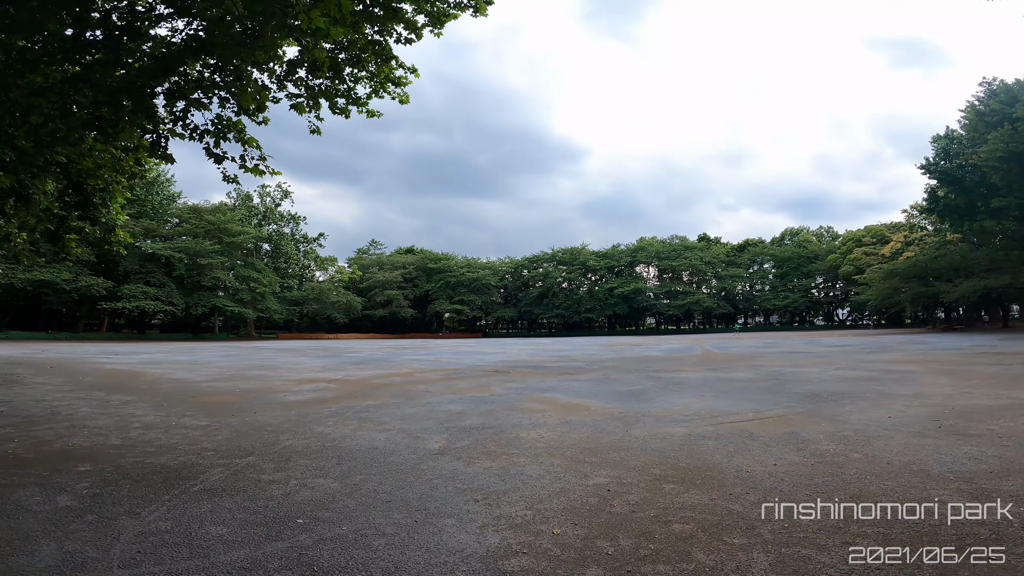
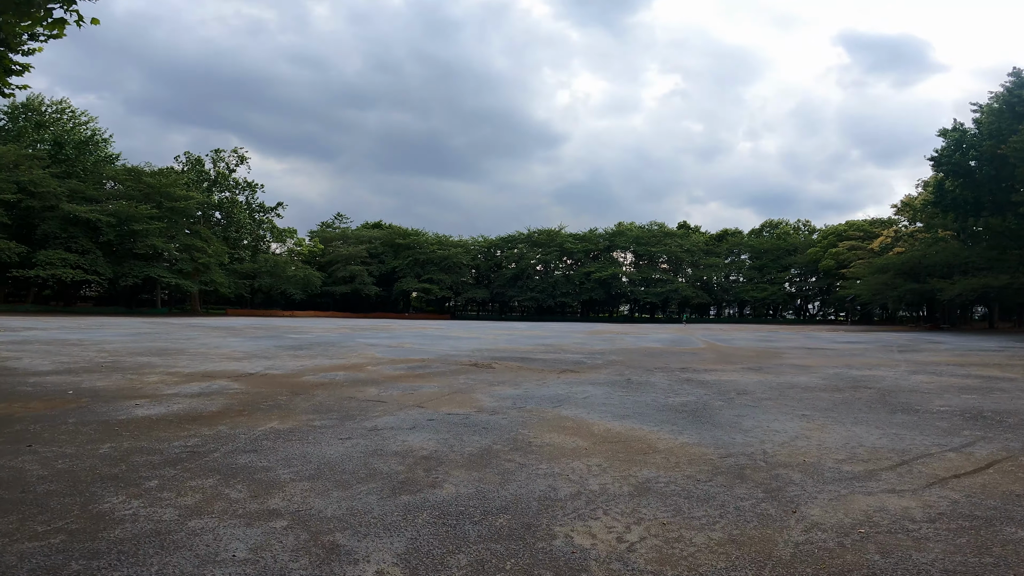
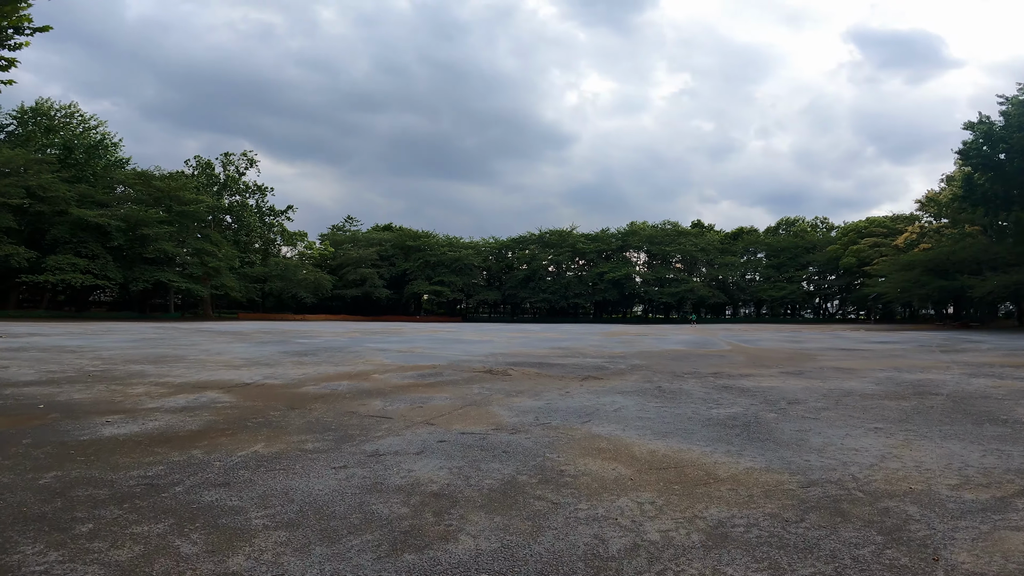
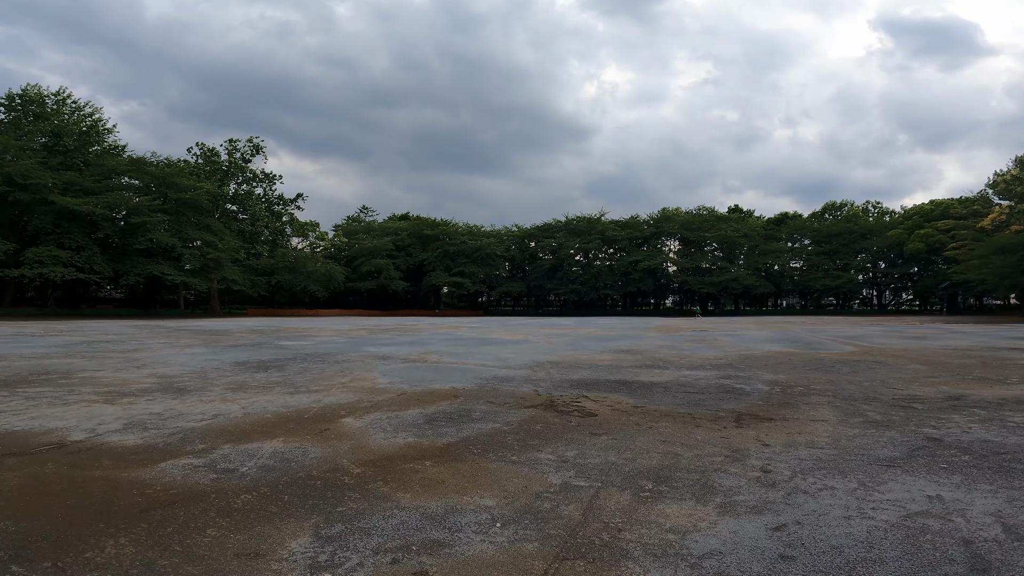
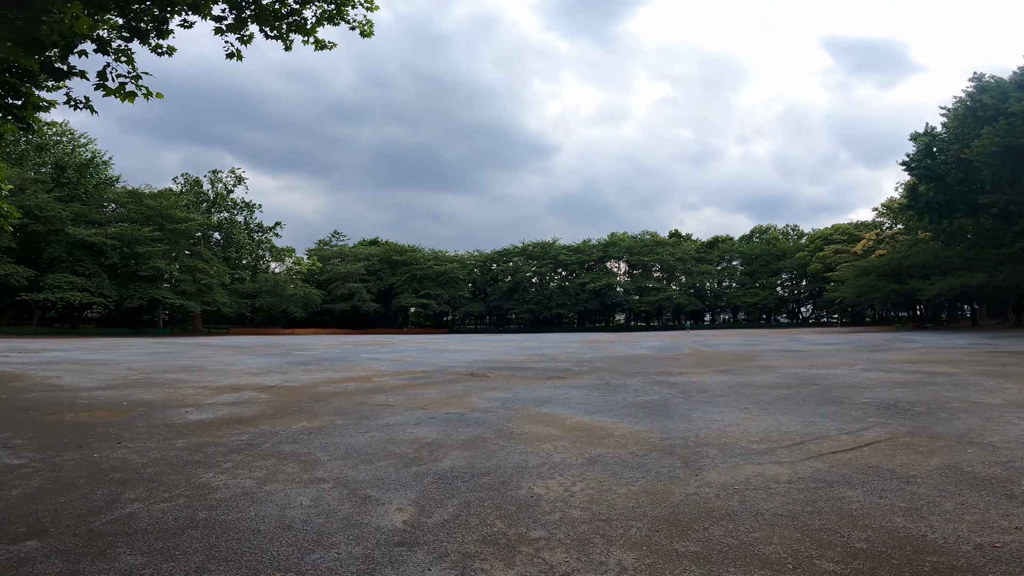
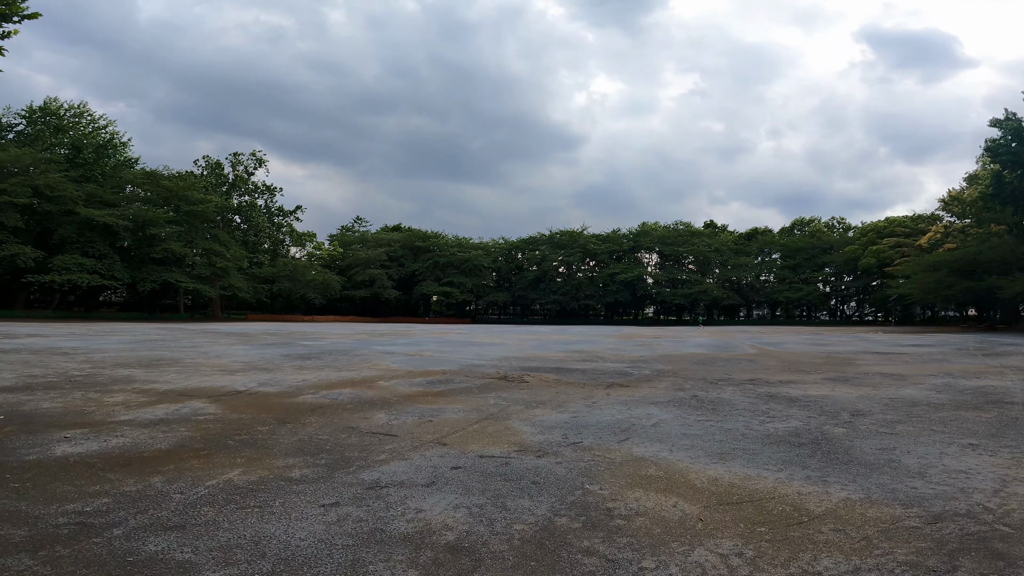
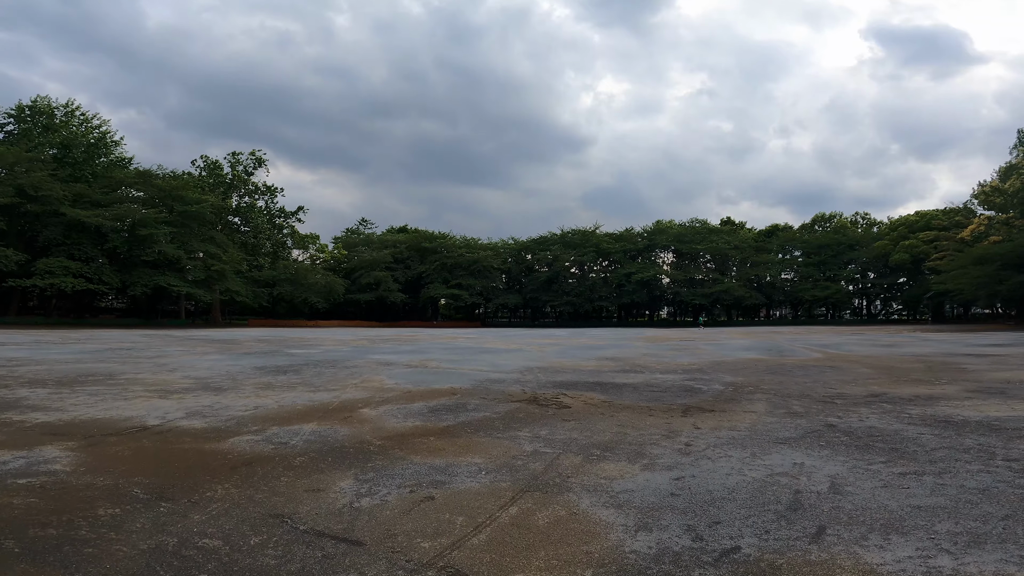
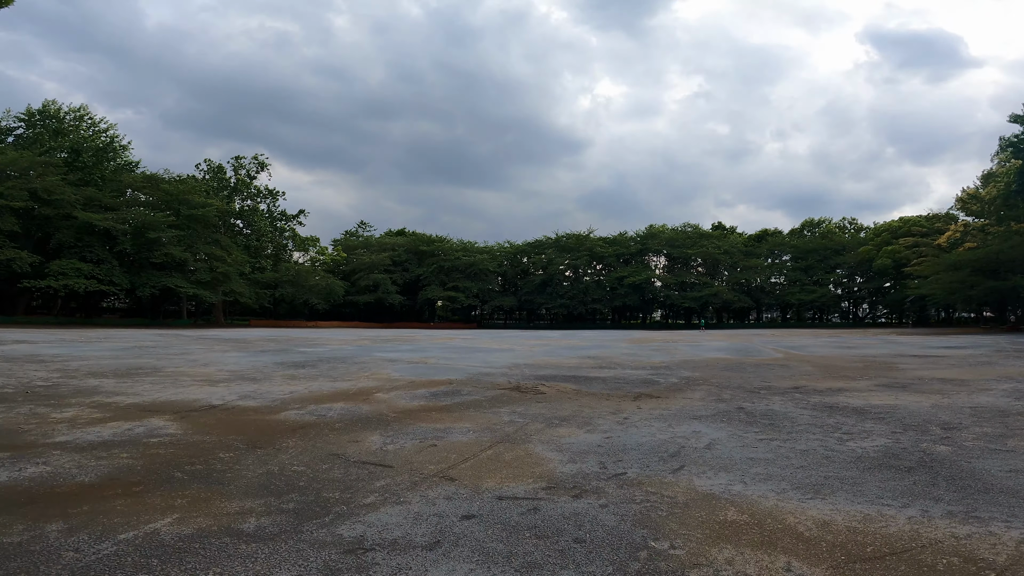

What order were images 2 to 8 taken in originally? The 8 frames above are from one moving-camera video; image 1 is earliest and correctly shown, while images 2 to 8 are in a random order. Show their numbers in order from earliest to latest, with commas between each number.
5, 2, 3, 6, 8, 7, 4
